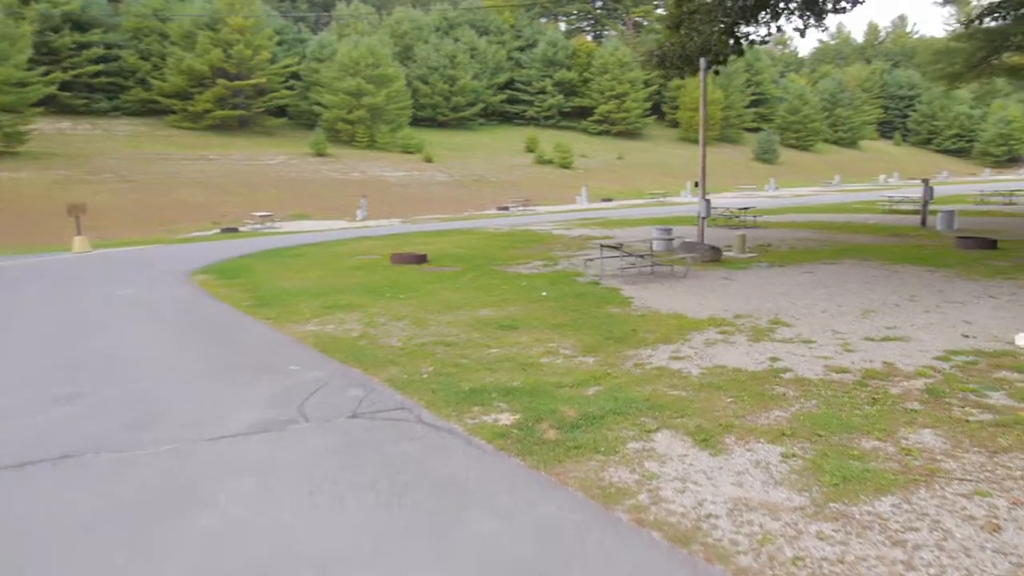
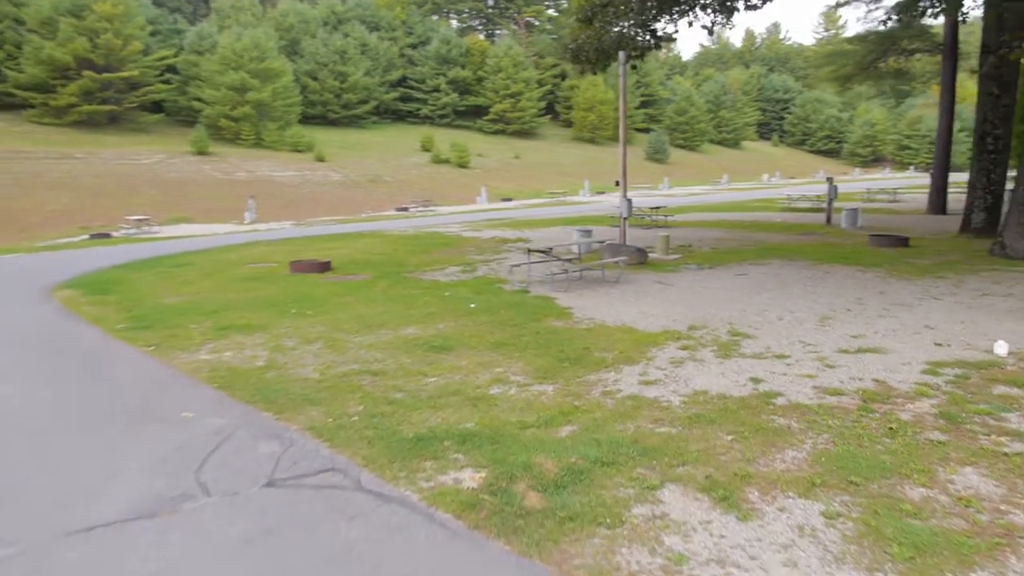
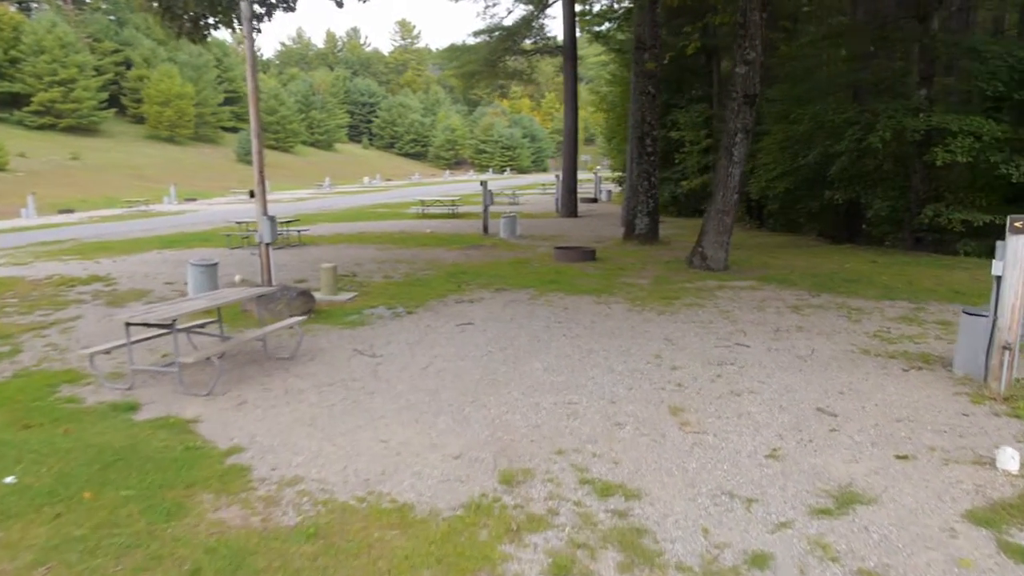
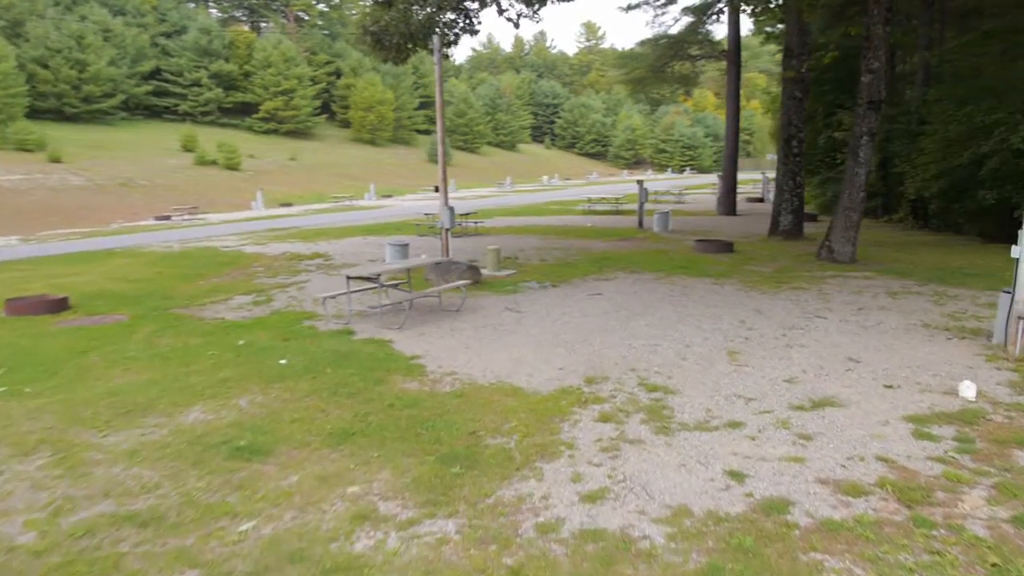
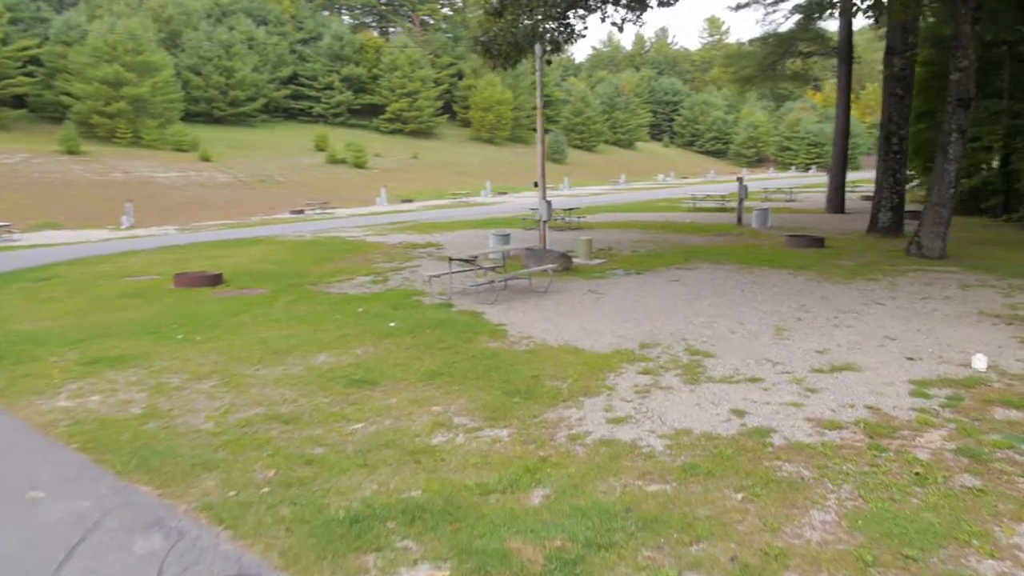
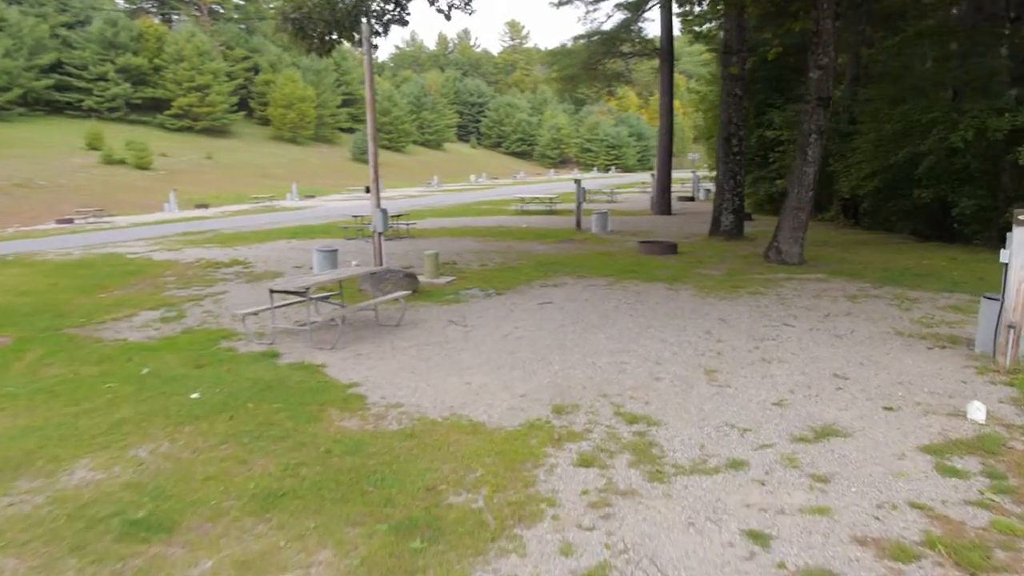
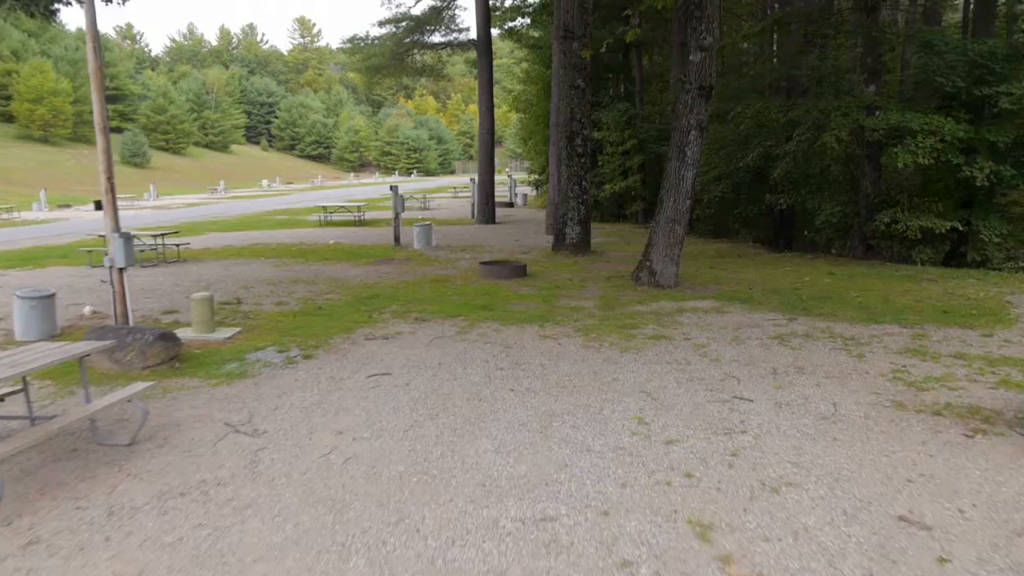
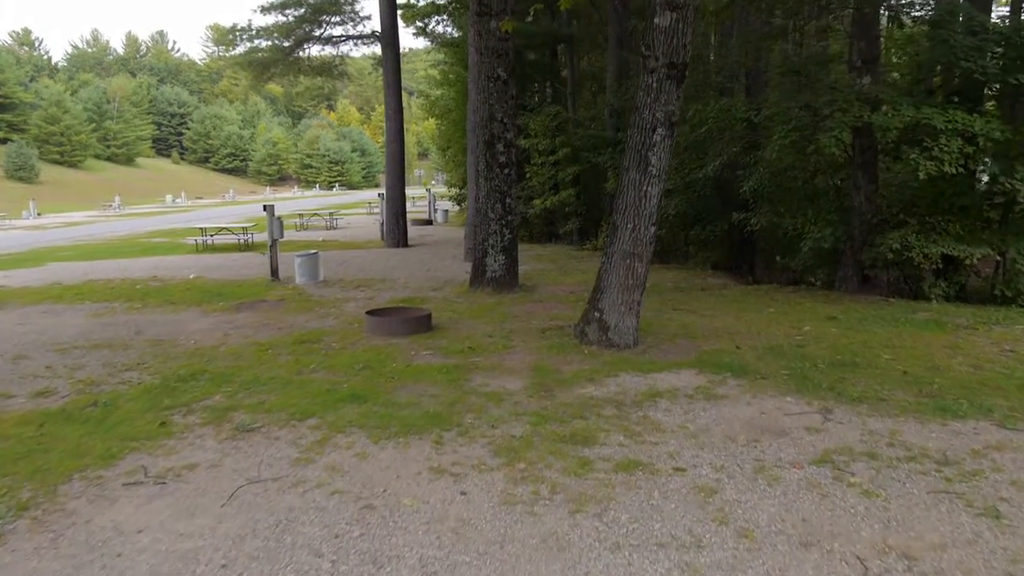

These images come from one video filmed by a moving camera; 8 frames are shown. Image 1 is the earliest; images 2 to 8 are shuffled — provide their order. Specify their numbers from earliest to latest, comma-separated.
2, 5, 4, 6, 3, 7, 8
